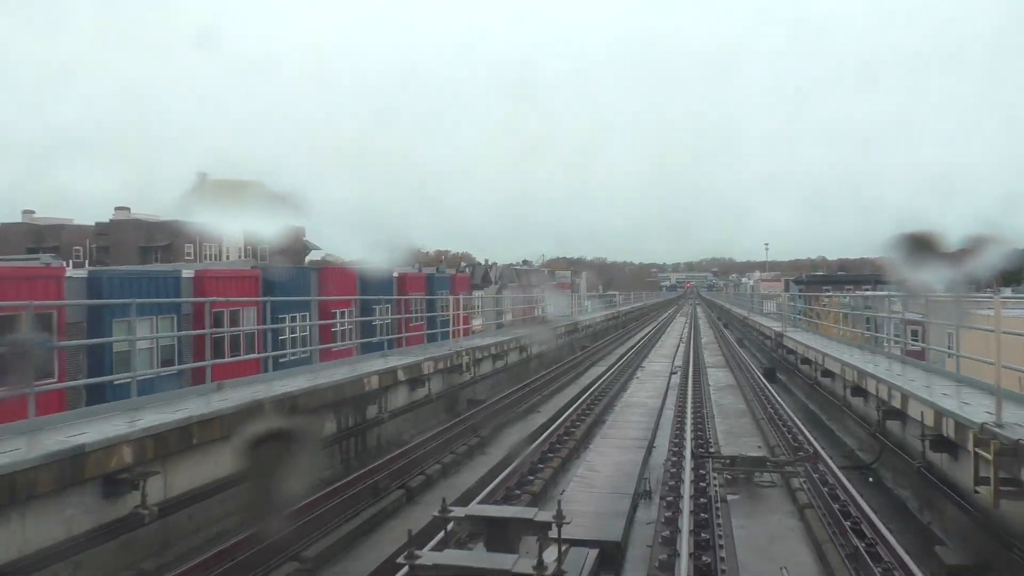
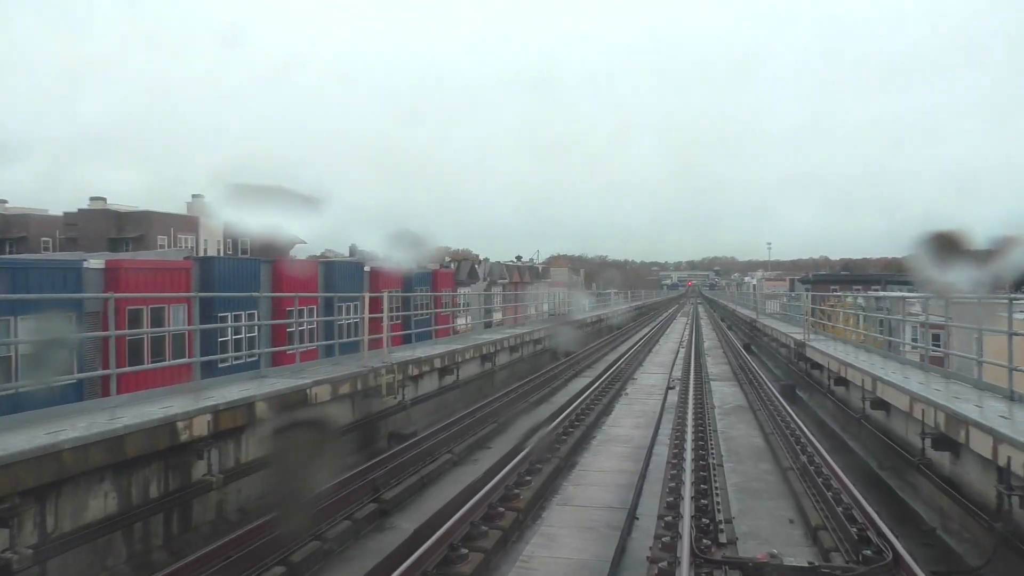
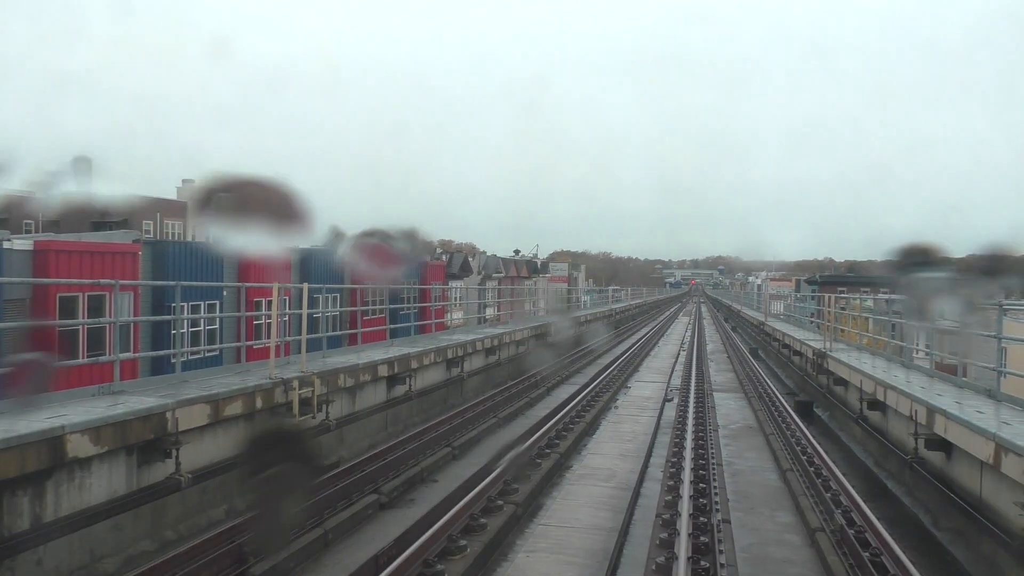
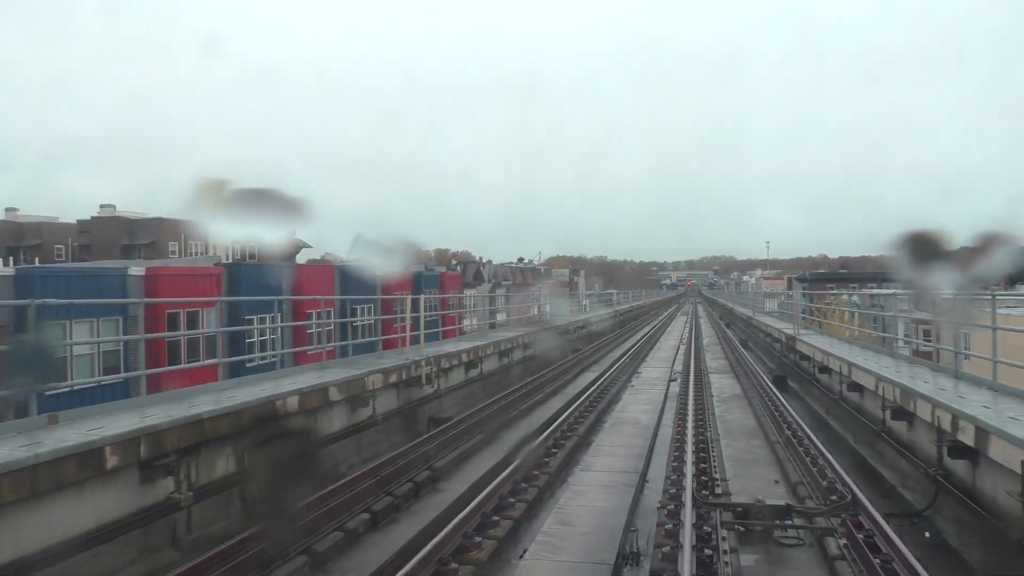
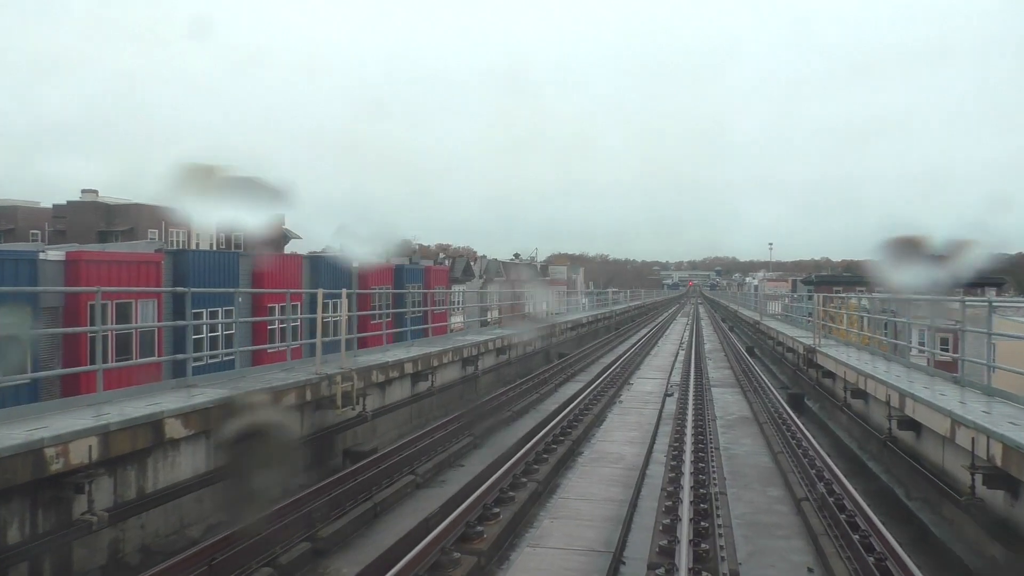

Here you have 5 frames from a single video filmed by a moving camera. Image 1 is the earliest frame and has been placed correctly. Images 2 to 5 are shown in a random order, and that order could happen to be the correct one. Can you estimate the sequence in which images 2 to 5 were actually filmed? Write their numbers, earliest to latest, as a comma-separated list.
4, 2, 5, 3
